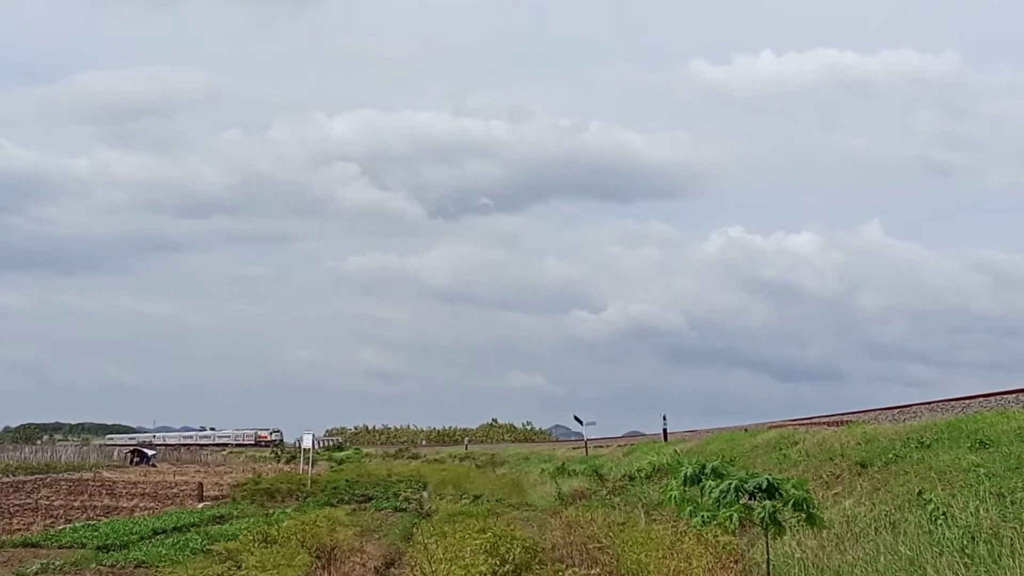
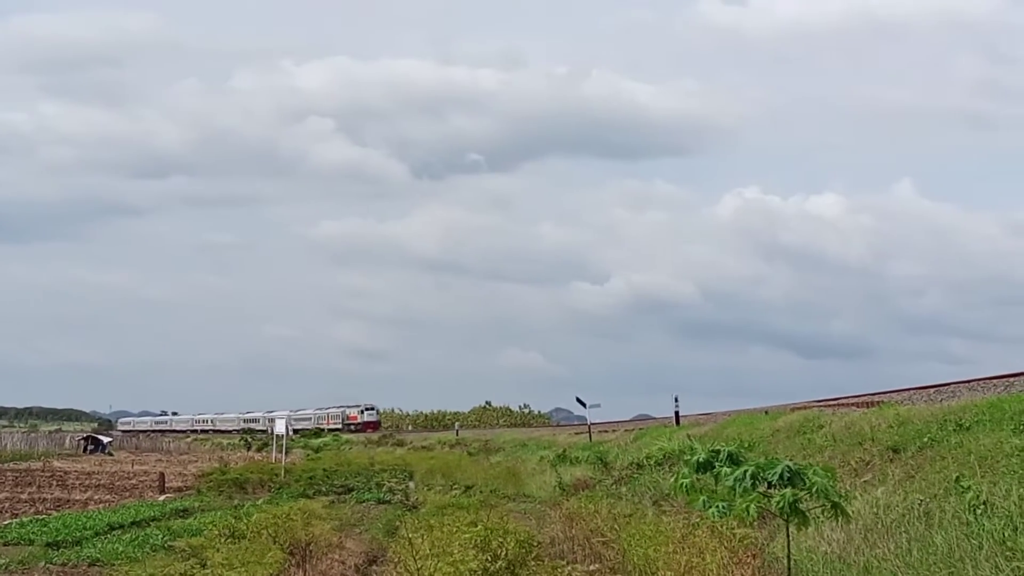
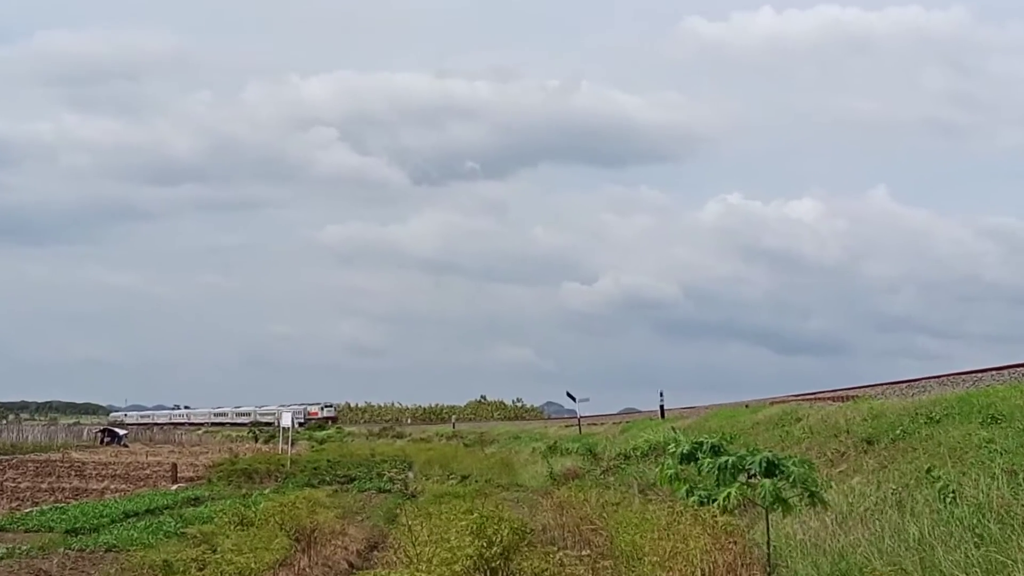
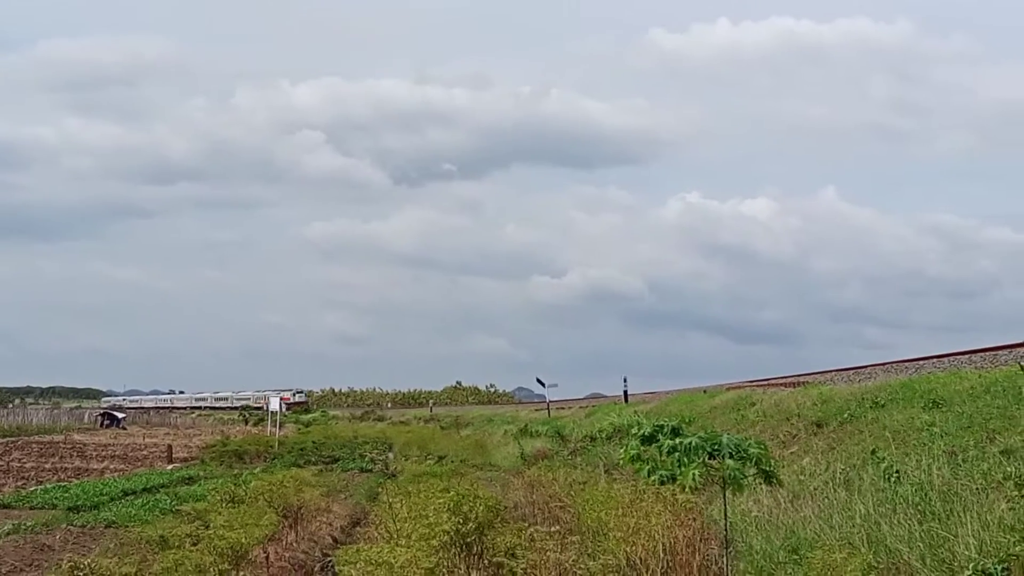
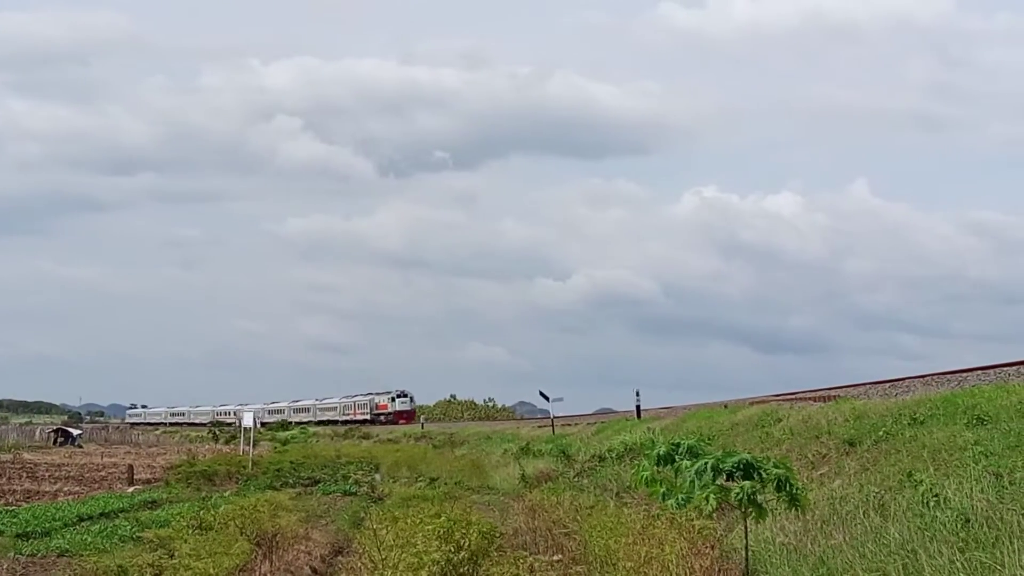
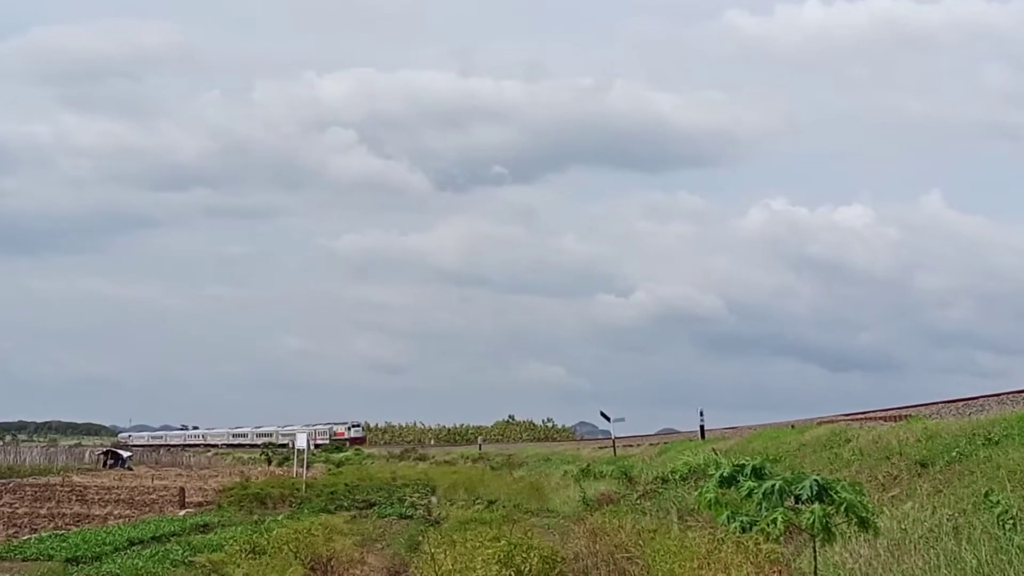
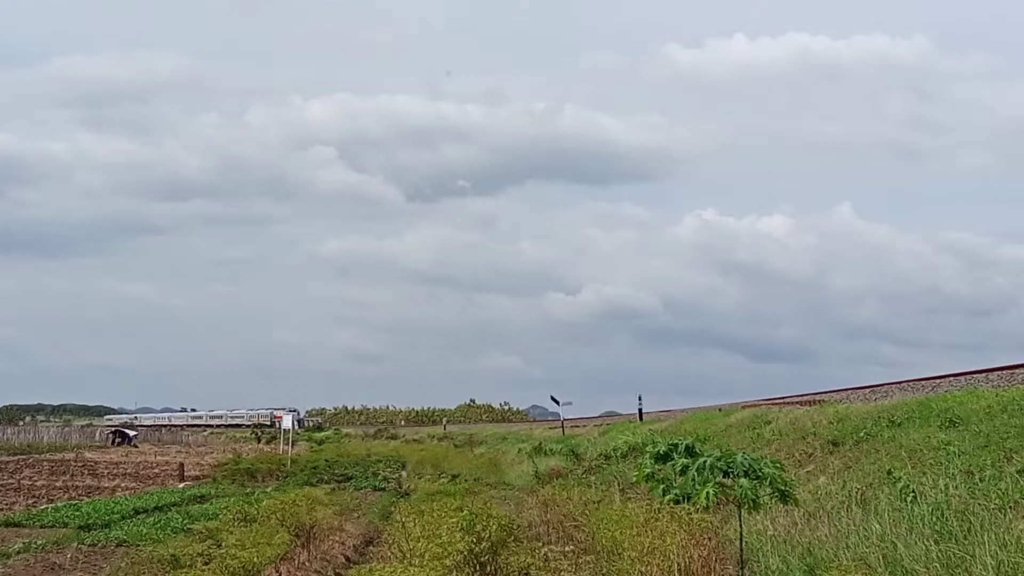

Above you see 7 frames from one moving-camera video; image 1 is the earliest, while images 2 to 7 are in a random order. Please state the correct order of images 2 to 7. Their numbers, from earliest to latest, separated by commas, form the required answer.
7, 4, 3, 6, 2, 5
